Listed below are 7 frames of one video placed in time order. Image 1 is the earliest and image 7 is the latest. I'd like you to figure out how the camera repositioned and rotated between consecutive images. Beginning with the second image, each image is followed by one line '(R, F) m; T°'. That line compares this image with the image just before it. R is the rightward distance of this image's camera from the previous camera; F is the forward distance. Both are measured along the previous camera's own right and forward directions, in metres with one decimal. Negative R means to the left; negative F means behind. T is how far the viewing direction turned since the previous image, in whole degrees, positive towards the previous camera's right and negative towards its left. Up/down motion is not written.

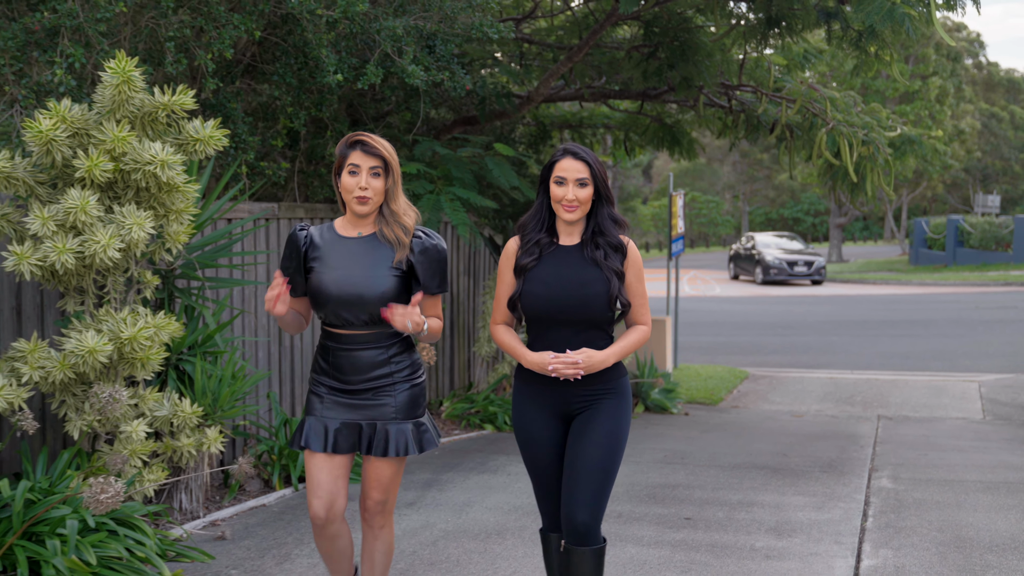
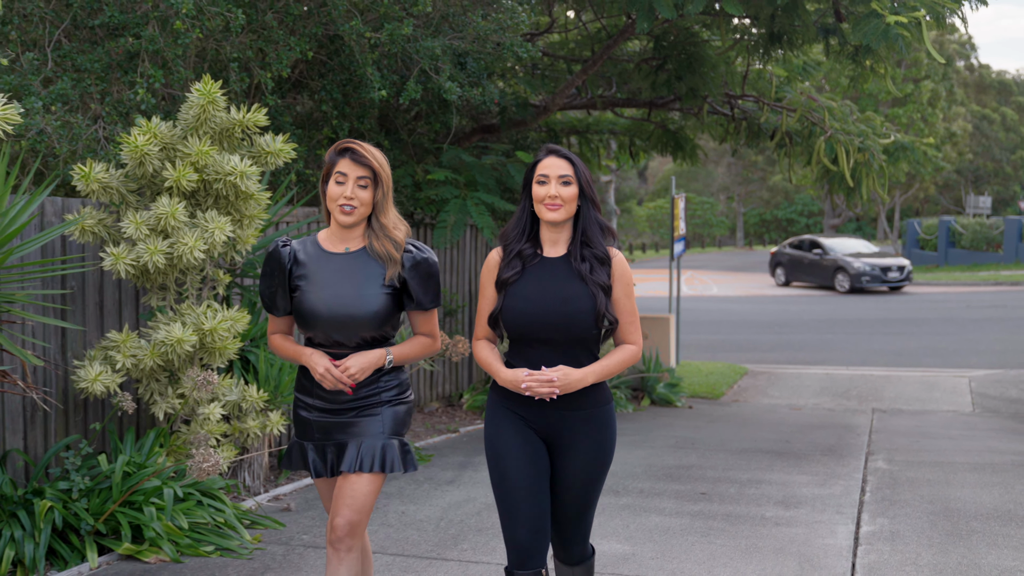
(-0.2, -0.6) m; 0°
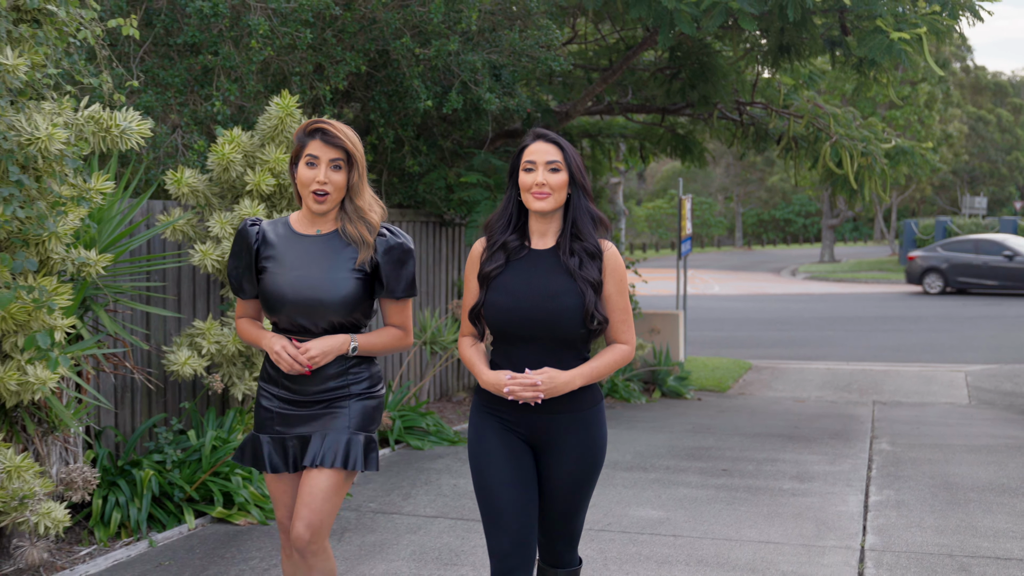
(-0.2, -0.6) m; 0°
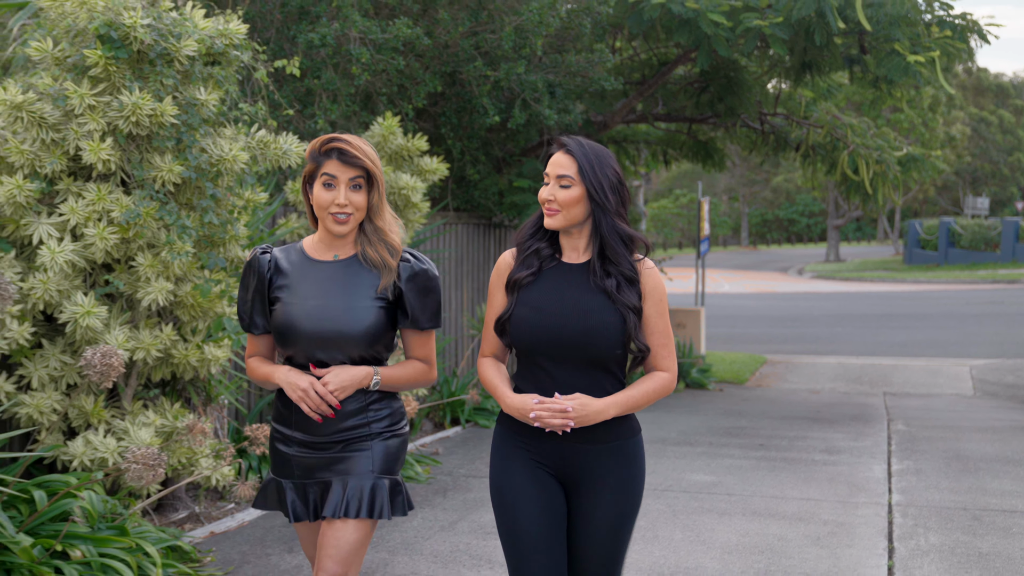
(-0.4, -0.8) m; 0°
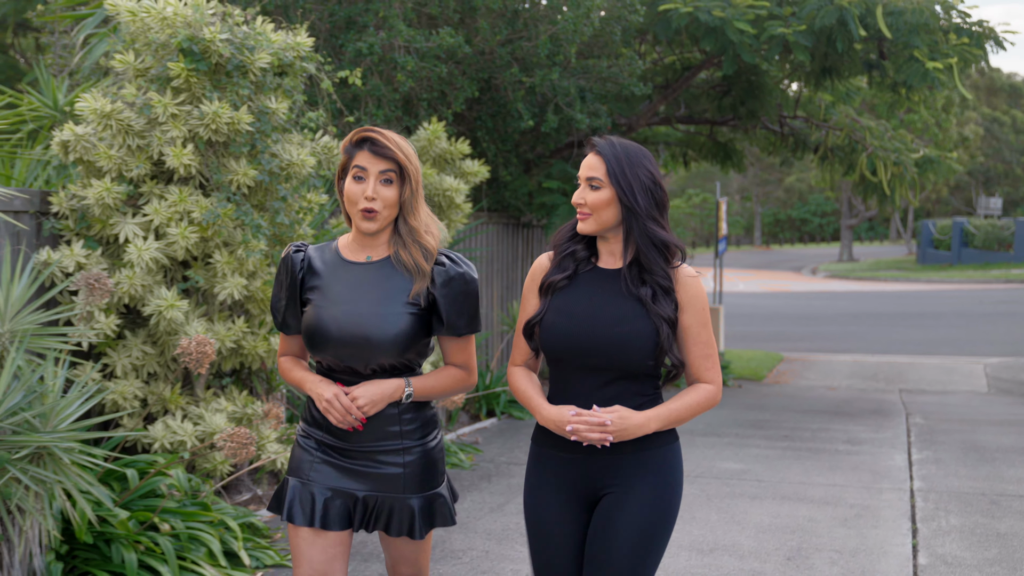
(-0.2, -0.3) m; -1°
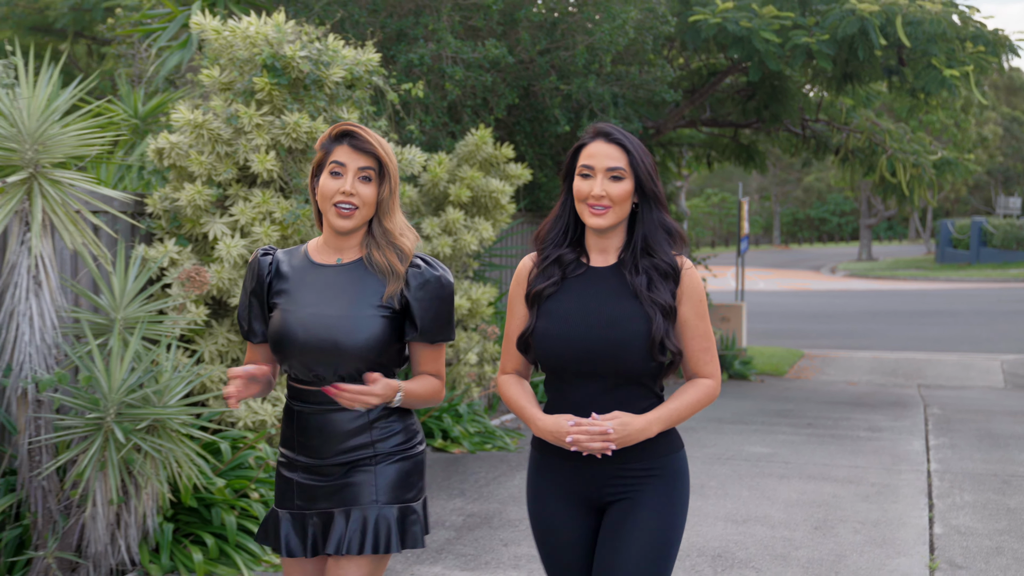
(-0.2, -0.5) m; -1°
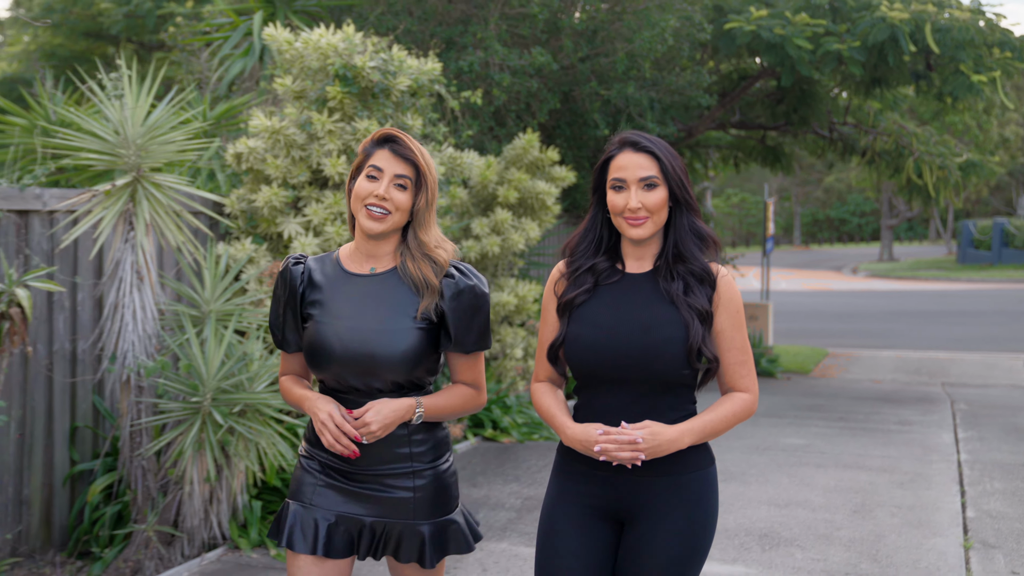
(-0.2, -0.3) m; -1°
